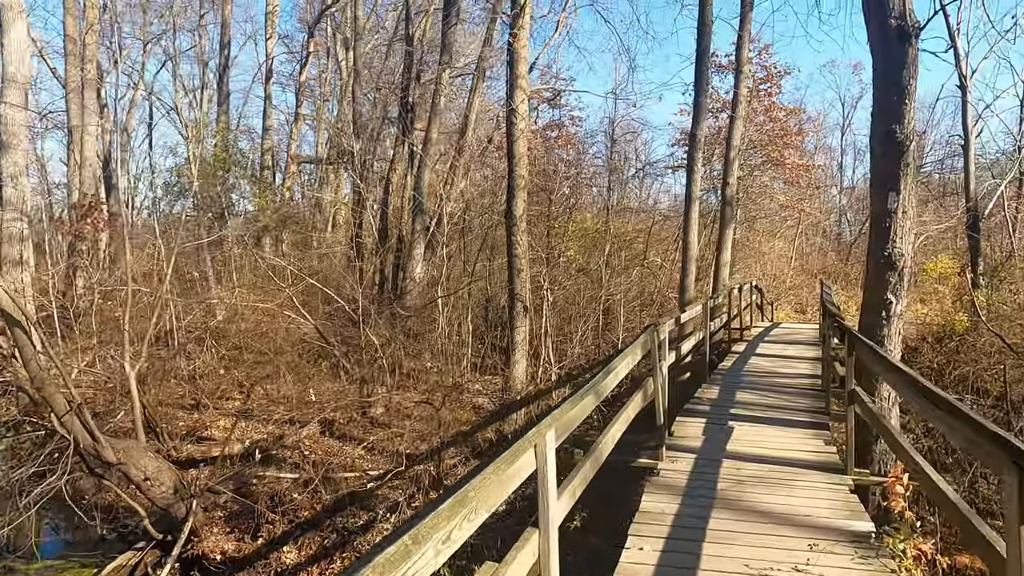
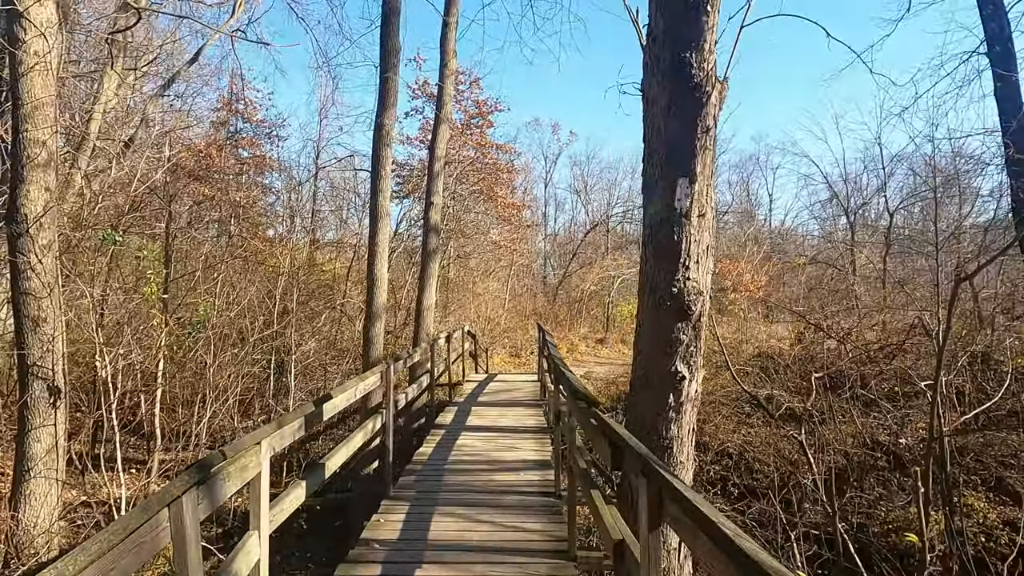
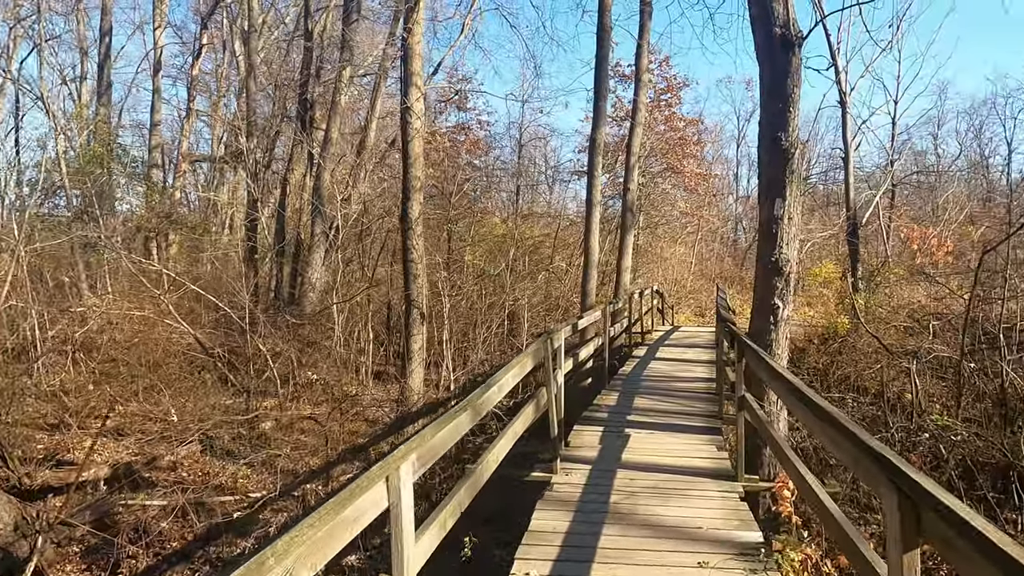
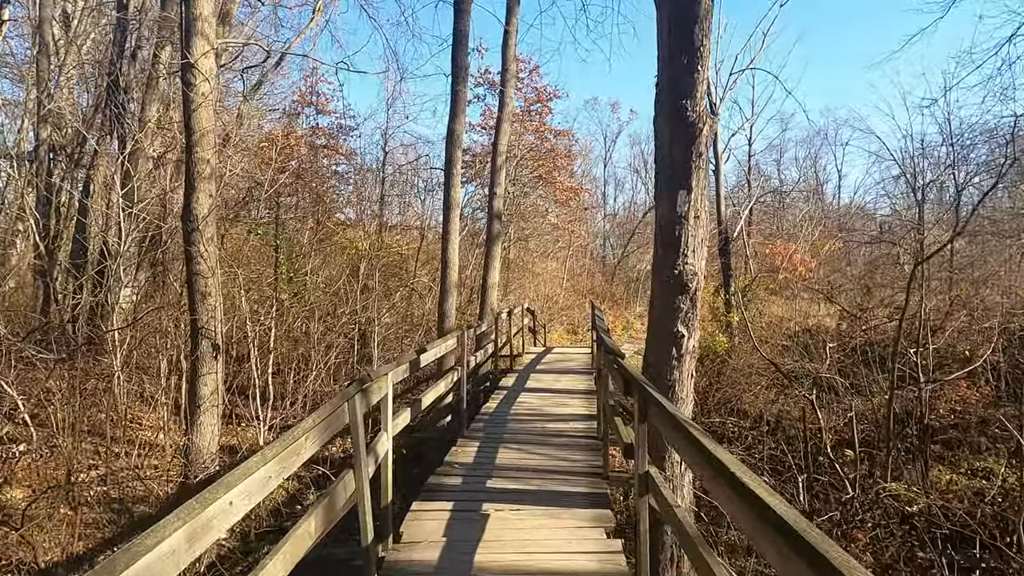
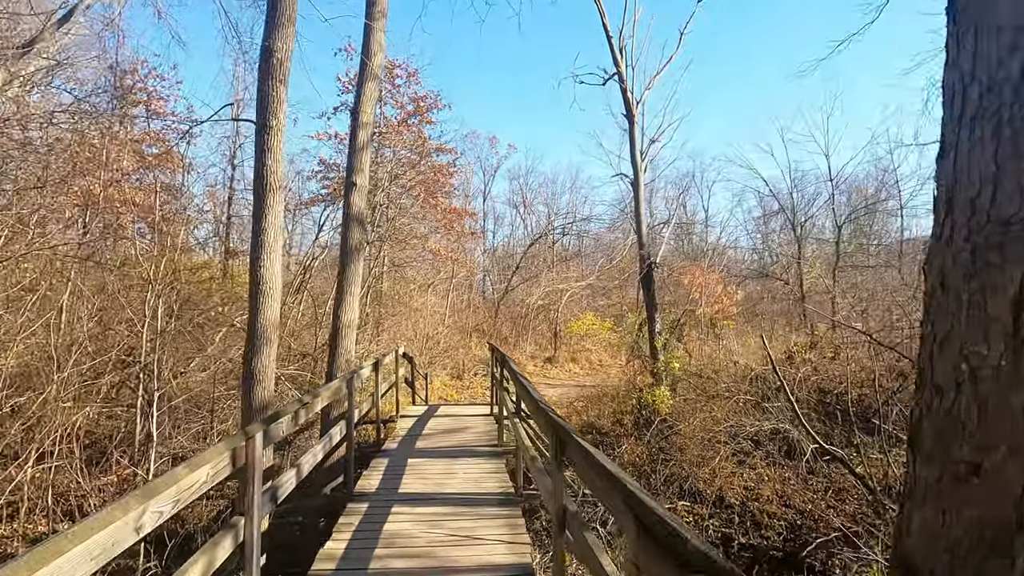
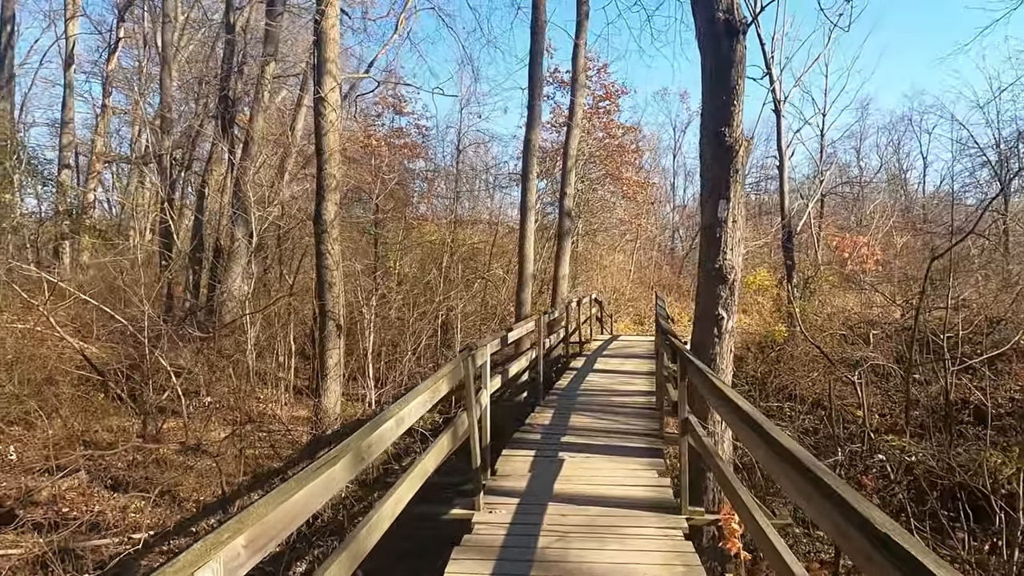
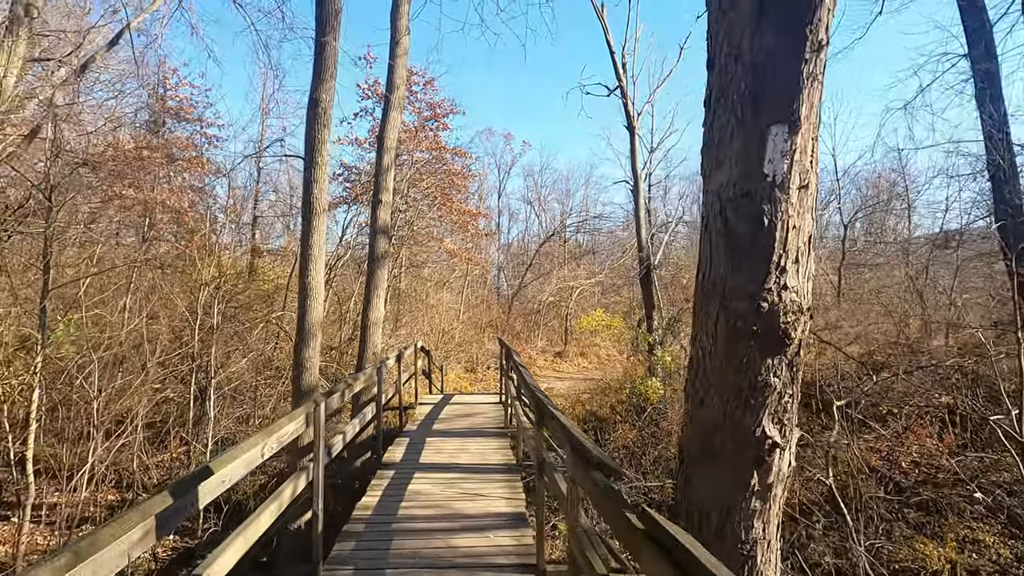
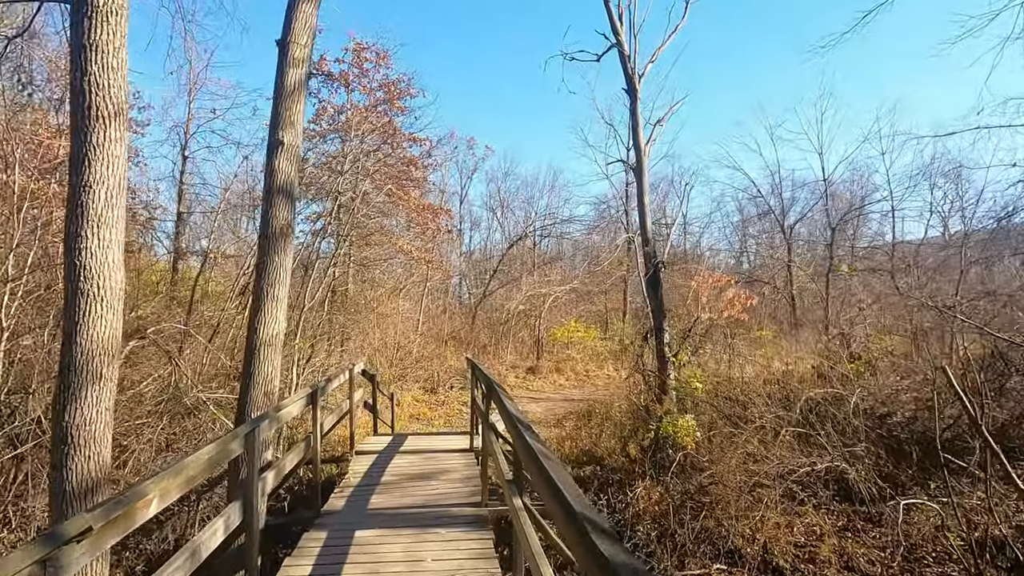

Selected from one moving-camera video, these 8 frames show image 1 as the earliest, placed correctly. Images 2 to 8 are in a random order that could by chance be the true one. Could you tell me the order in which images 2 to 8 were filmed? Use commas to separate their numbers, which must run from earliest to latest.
3, 6, 4, 2, 7, 5, 8
